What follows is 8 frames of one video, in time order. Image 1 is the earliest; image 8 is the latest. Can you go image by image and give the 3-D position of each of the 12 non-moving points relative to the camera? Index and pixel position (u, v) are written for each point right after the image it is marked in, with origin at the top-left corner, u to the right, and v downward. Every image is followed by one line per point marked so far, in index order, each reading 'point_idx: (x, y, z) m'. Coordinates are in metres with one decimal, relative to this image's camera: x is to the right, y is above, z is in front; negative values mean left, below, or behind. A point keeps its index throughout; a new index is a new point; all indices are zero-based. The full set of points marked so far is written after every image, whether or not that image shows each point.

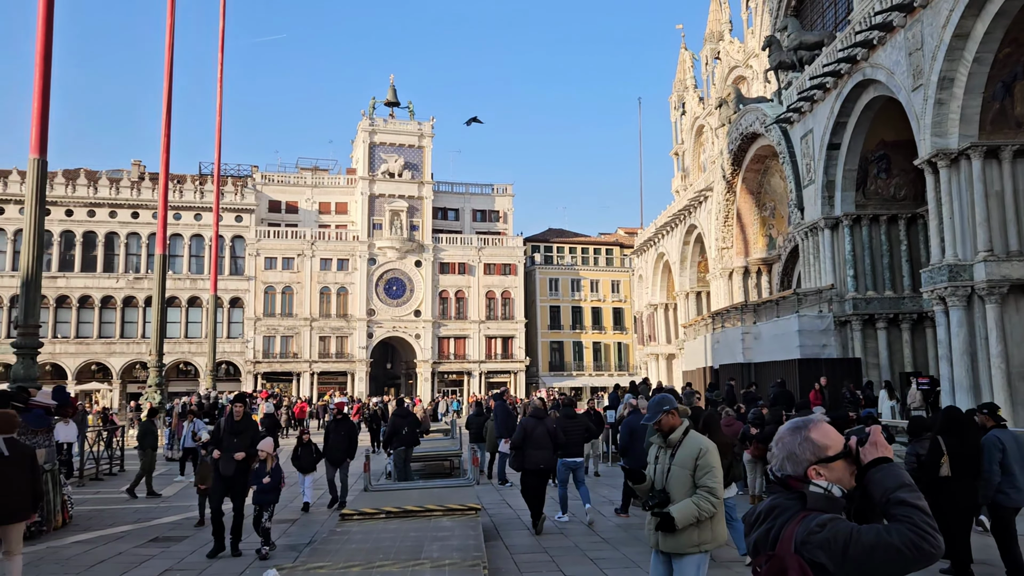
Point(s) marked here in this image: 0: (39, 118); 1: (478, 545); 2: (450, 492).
0: (-10.1, +3.6, +18.3) m
1: (-0.3, -2.0, +6.6) m
2: (-0.7, -2.3, +9.6) m
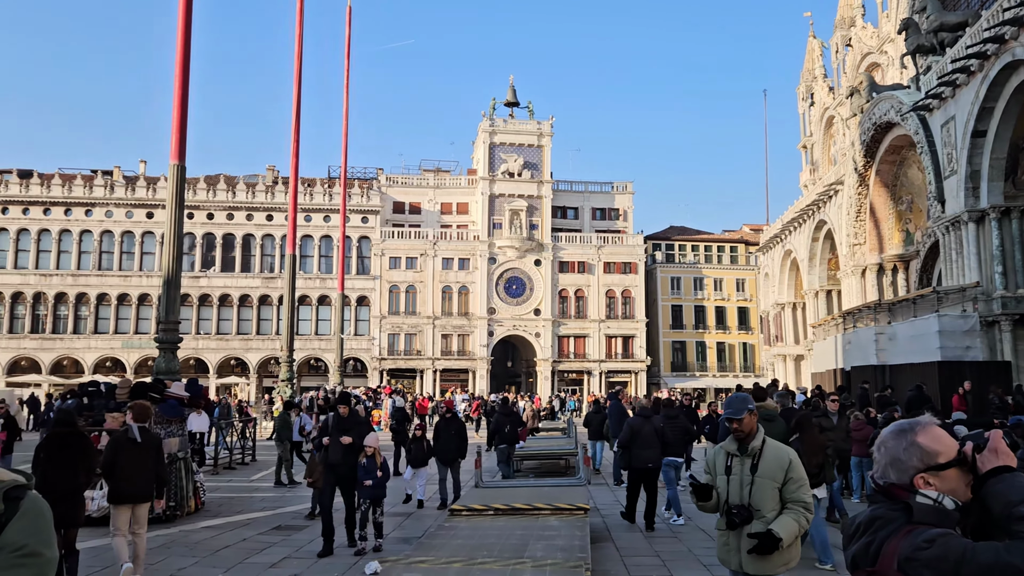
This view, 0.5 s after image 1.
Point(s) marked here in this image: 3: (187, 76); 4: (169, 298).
0: (-7.6, +3.7, +19.4) m
1: (+0.5, -2.0, +6.4) m
2: (+0.6, -2.3, +9.5) m
3: (-7.0, +4.6, +18.5) m
4: (-7.5, -0.2, +18.5) m
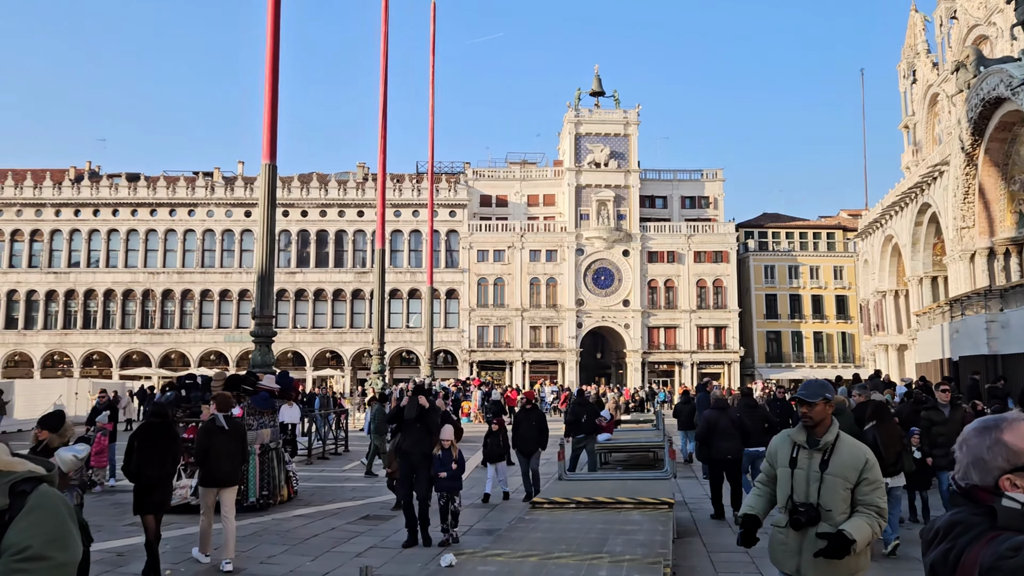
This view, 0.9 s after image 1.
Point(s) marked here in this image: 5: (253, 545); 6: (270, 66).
0: (-5.7, +3.8, +20.0) m
1: (+1.1, -1.9, +6.3) m
2: (+1.5, -2.1, +9.3) m
3: (-5.2, +4.7, +19.1) m
4: (-5.6, -0.1, +19.1) m
5: (-2.7, -2.7, +8.8) m
6: (-5.4, +4.9, +18.9) m
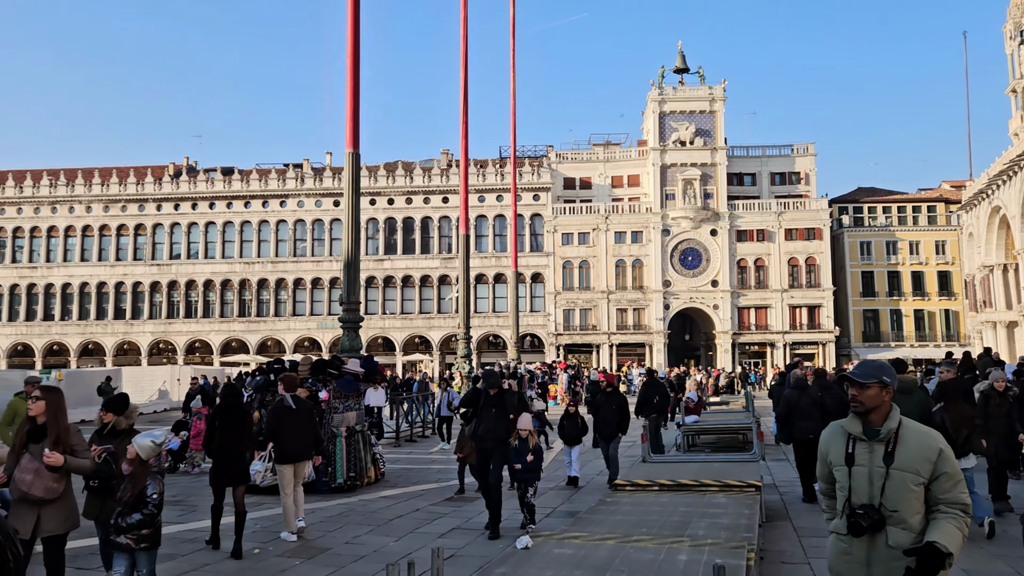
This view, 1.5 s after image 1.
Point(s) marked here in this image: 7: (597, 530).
0: (-3.8, +4.1, +20.3) m
1: (+1.7, -1.7, +6.1) m
2: (+2.3, -1.9, +9.1) m
3: (-3.5, +5.0, +19.3) m
4: (-3.7, +0.2, +19.5) m
5: (-1.8, -2.5, +8.9) m
6: (-3.6, +5.2, +19.1) m
7: (+0.6, -1.7, +5.9) m
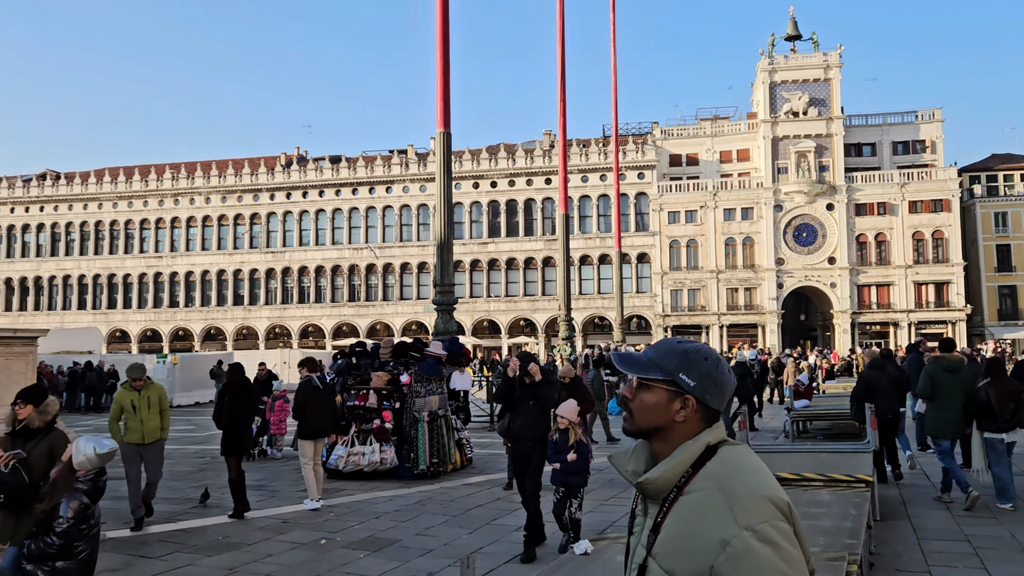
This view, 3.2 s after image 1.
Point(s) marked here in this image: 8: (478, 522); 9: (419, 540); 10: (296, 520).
0: (-1.6, +4.5, +19.9) m
1: (+2.1, -1.5, +5.3) m
2: (+3.1, -1.6, +8.1) m
3: (-1.5, +5.4, +18.9) m
4: (-1.6, +0.6, +19.2) m
5: (-1.0, -2.3, +8.6) m
6: (-1.6, +5.6, +18.7) m
7: (+1.0, -1.5, +5.3) m
8: (-0.3, -2.3, +8.3) m
9: (-0.8, -2.2, +7.6) m
10: (-2.1, -2.2, +8.2) m
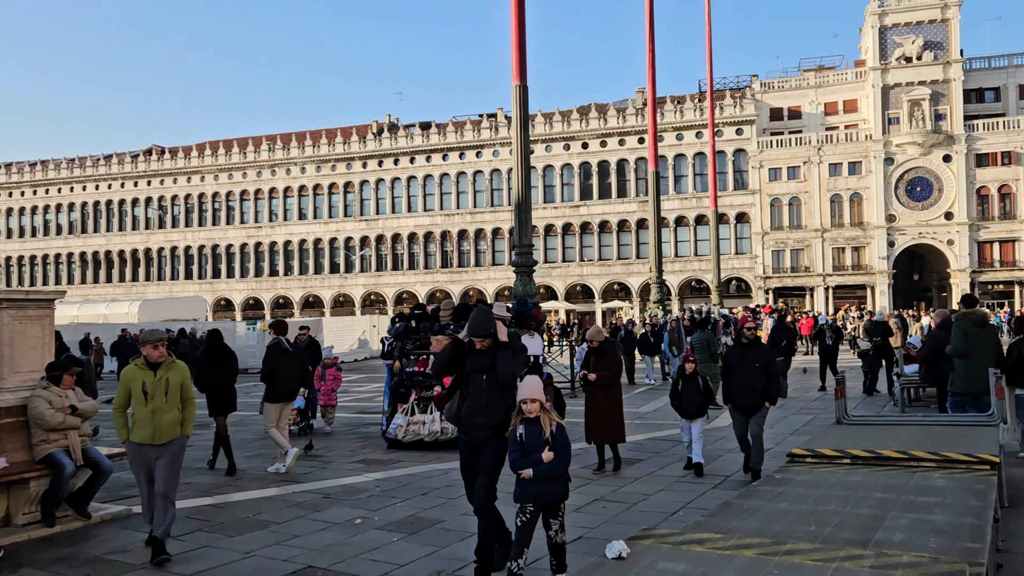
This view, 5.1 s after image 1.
0: (+0.1, +5.4, +18.9) m
1: (+2.3, -1.2, +4.2) m
2: (+3.6, -1.2, +6.9) m
3: (+0.2, +6.3, +17.8) m
4: (+0.2, +1.4, +18.4) m
5: (-0.4, -1.9, +7.8) m
6: (0.0, +6.4, +17.7) m
7: (+1.2, -1.2, +4.3) m
8: (+0.2, -1.8, +7.5) m
9: (-0.4, -1.8, +6.8) m
10: (-1.5, -1.8, +7.6) m
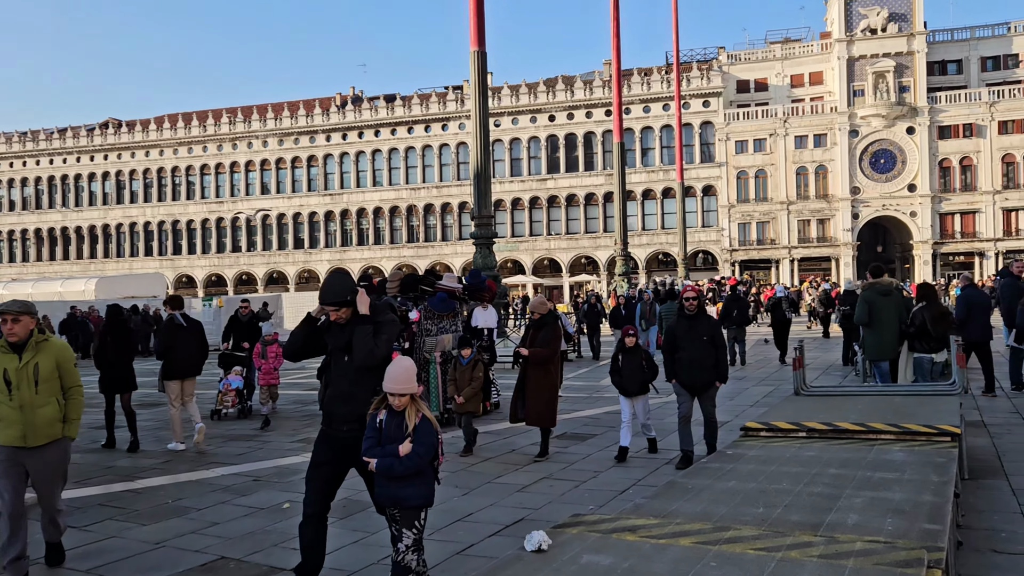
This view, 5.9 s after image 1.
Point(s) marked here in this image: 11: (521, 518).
0: (-0.8, +6.0, +18.3) m
1: (+1.9, -1.0, +3.8) m
2: (+3.2, -0.9, +6.6) m
3: (-0.7, +6.8, +17.2) m
4: (-0.7, +2.0, +17.9) m
5: (-0.9, -1.6, +7.4) m
6: (-0.9, +7.0, +17.0) m
7: (+0.8, -1.0, +3.9) m
8: (-0.3, -1.6, +7.1) m
9: (-0.8, -1.6, +6.4) m
10: (-2.0, -1.6, +7.2) m
11: (+0.1, -1.6, +5.8) m
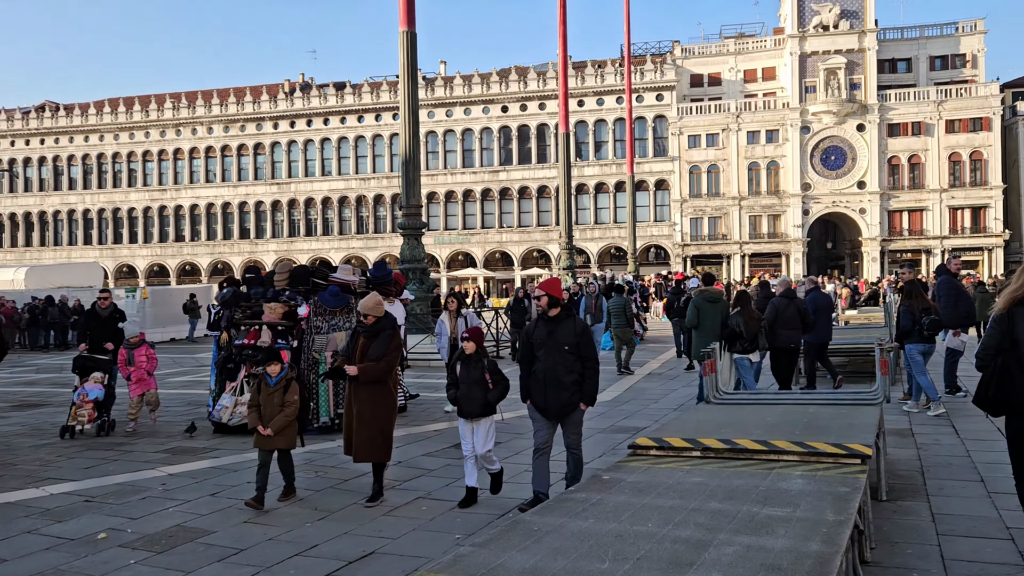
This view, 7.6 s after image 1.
0: (-2.2, +6.1, +17.3) m
1: (+1.1, -1.0, +3.1) m
2: (+2.2, -0.9, +5.9) m
3: (-2.1, +7.0, +16.2) m
4: (-2.1, +2.2, +17.0) m
5: (-1.9, -1.5, +6.5) m
6: (-2.3, +7.1, +16.1) m
7: (0.0, -1.0, +3.1) m
8: (-1.2, -1.5, +6.2) m
9: (-1.7, -1.6, +5.5) m
10: (-3.0, -1.5, +6.2) m
11: (-0.8, -1.5, +5.0) m
